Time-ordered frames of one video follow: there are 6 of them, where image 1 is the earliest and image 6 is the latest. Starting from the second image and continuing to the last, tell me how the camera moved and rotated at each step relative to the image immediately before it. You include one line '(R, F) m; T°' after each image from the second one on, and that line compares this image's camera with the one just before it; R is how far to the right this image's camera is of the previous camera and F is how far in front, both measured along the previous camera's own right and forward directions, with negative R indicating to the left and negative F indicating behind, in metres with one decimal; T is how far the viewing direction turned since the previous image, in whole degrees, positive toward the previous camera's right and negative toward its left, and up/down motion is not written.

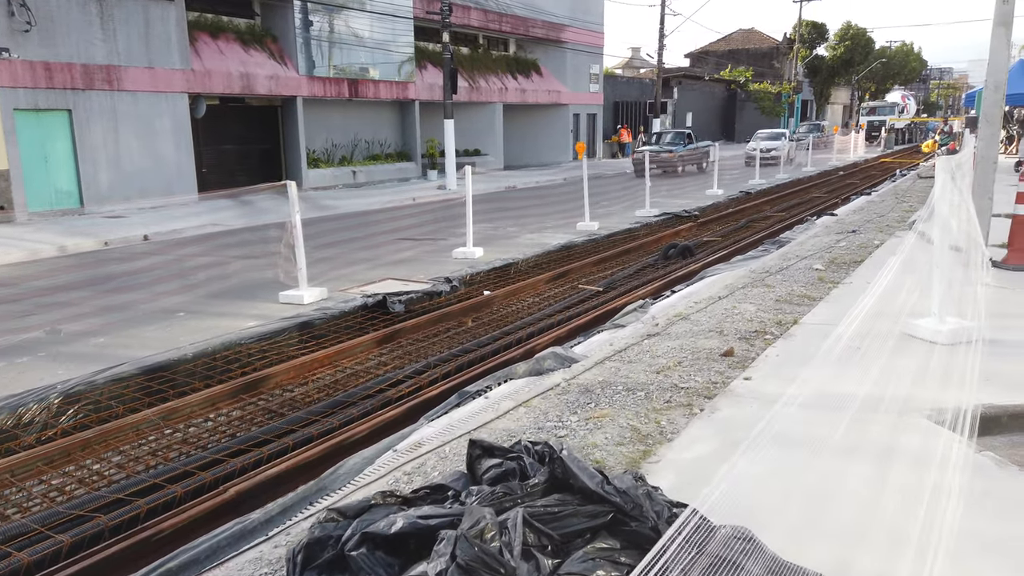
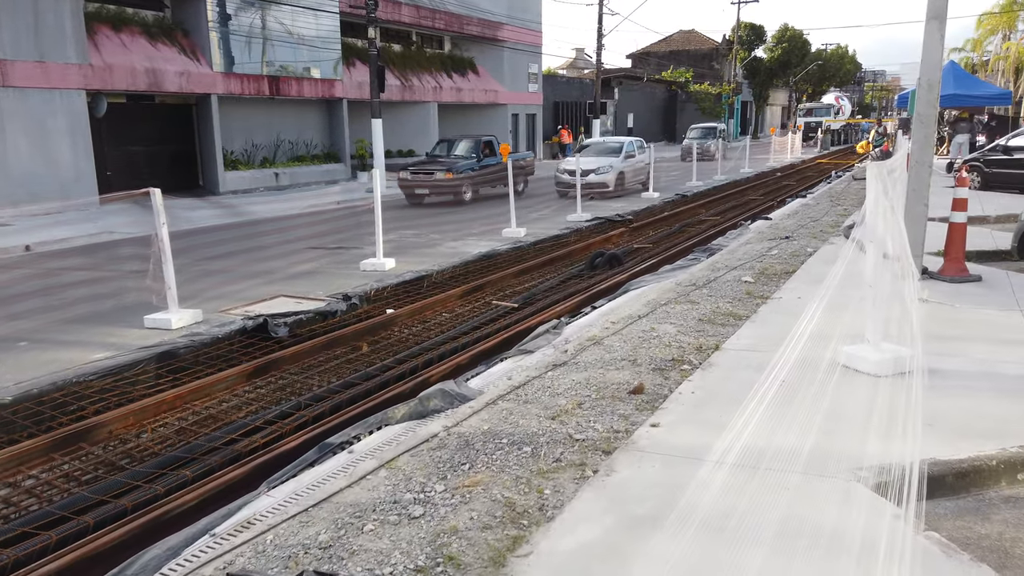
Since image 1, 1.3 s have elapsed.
(+0.5, +0.8) m; +4°
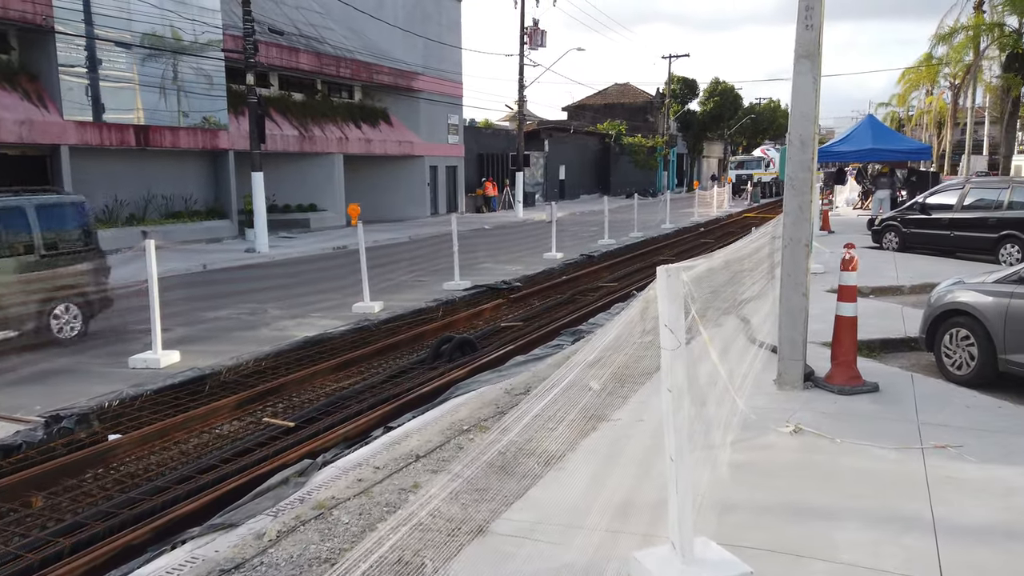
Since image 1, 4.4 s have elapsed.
(+1.5, +1.8) m; +4°
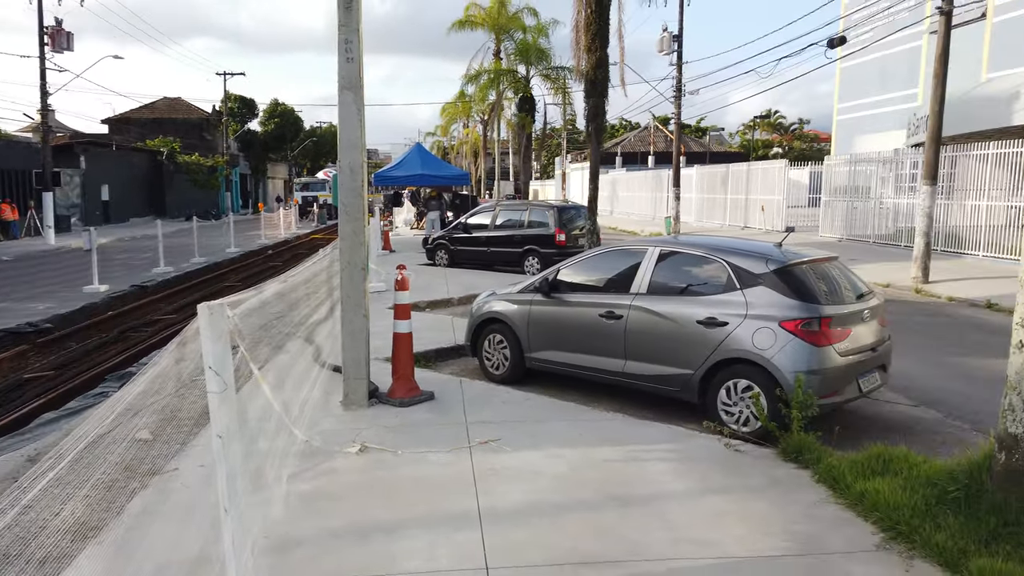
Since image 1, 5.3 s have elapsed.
(+0.1, +0.1) m; +31°
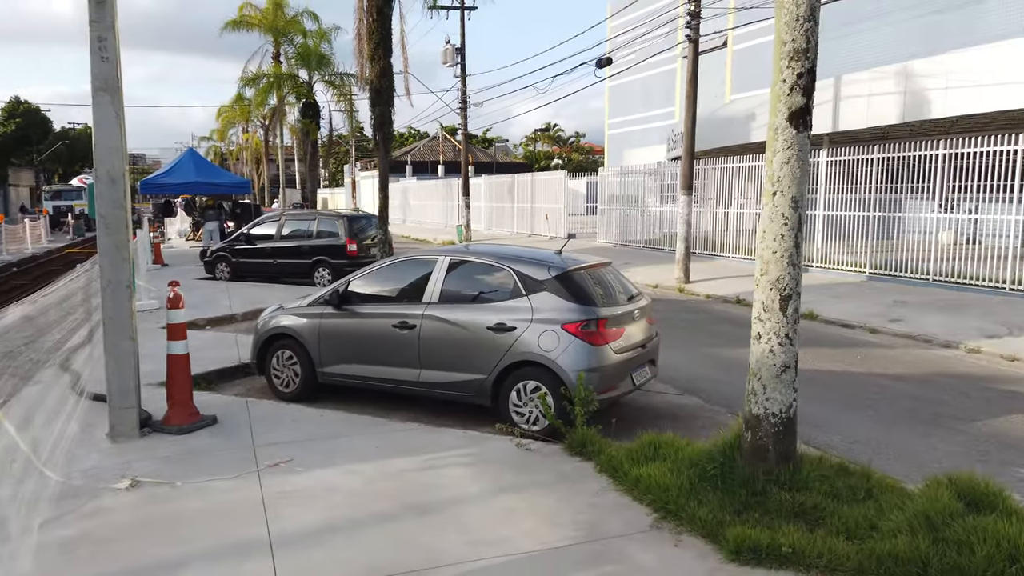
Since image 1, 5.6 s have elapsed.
(0.0, 0.0) m; +16°
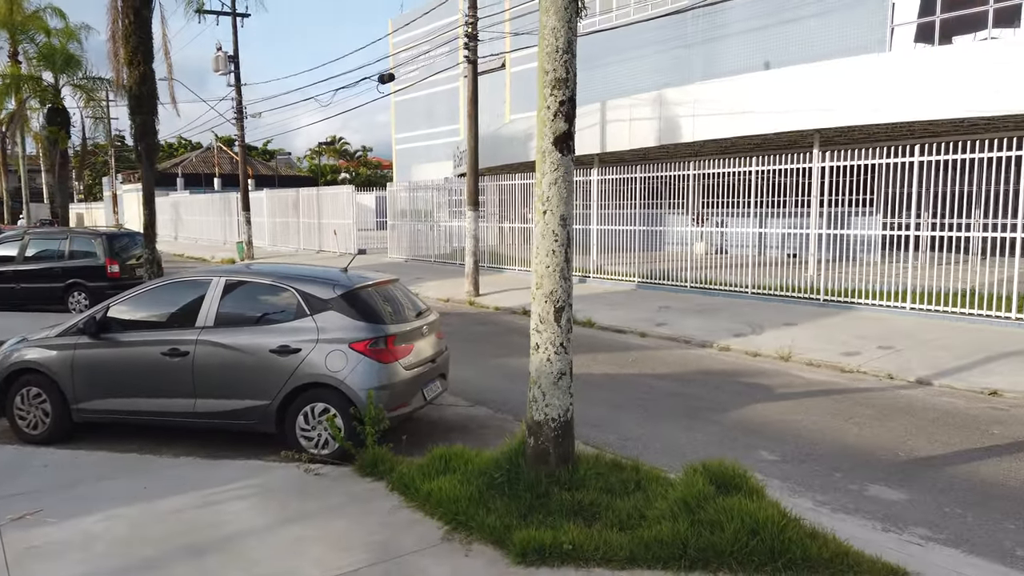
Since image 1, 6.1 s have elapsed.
(0.0, 0.0) m; +16°
